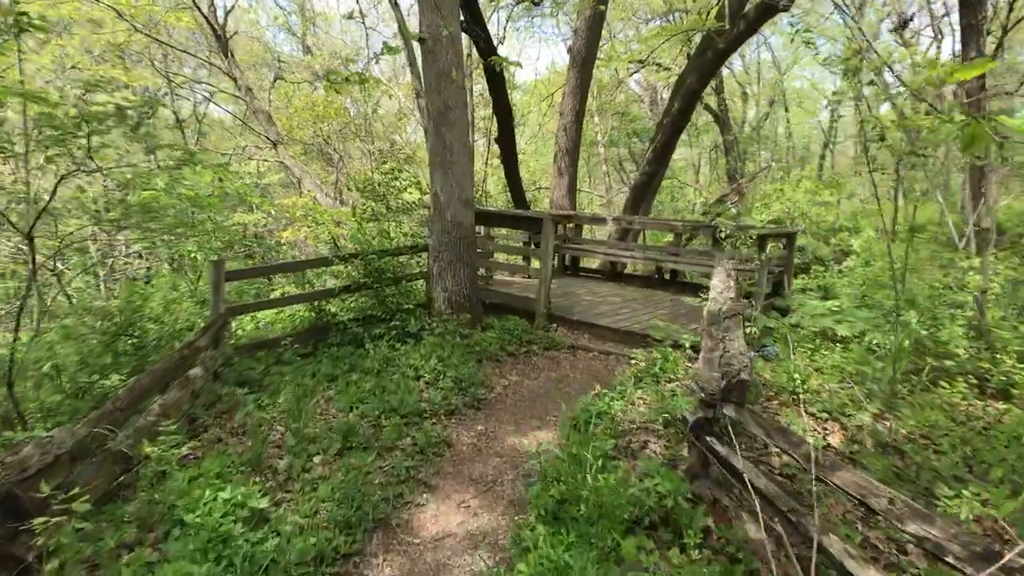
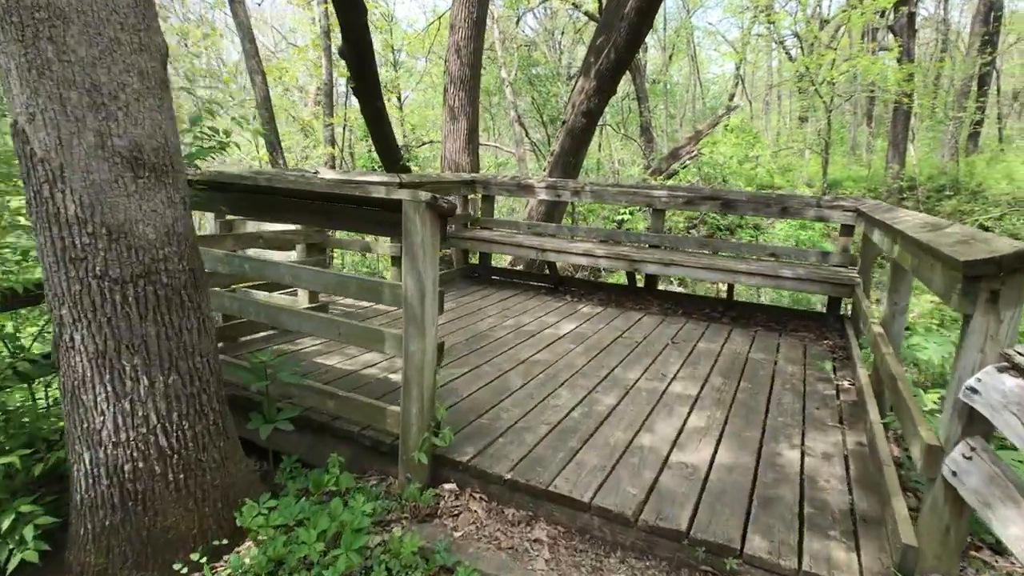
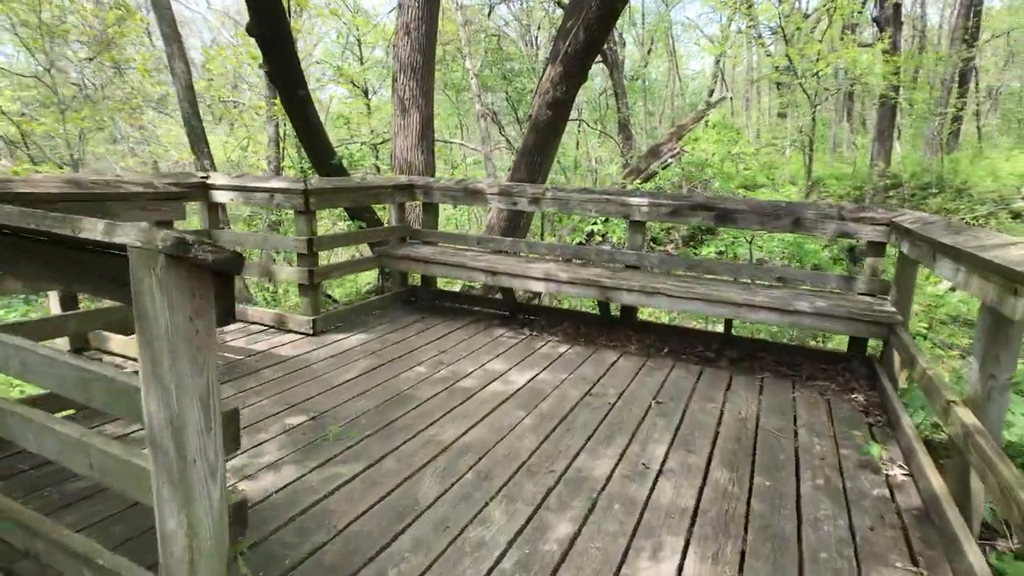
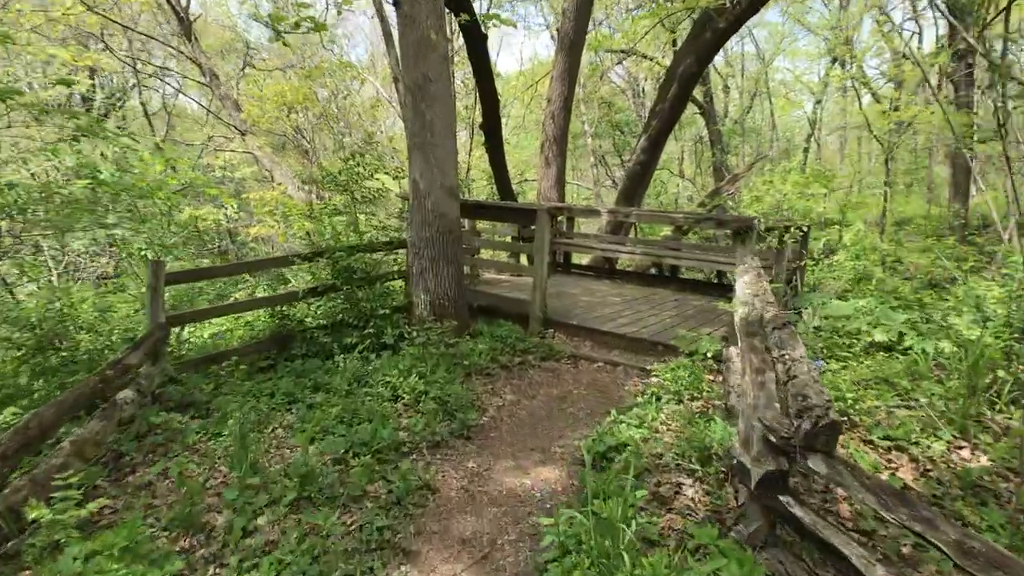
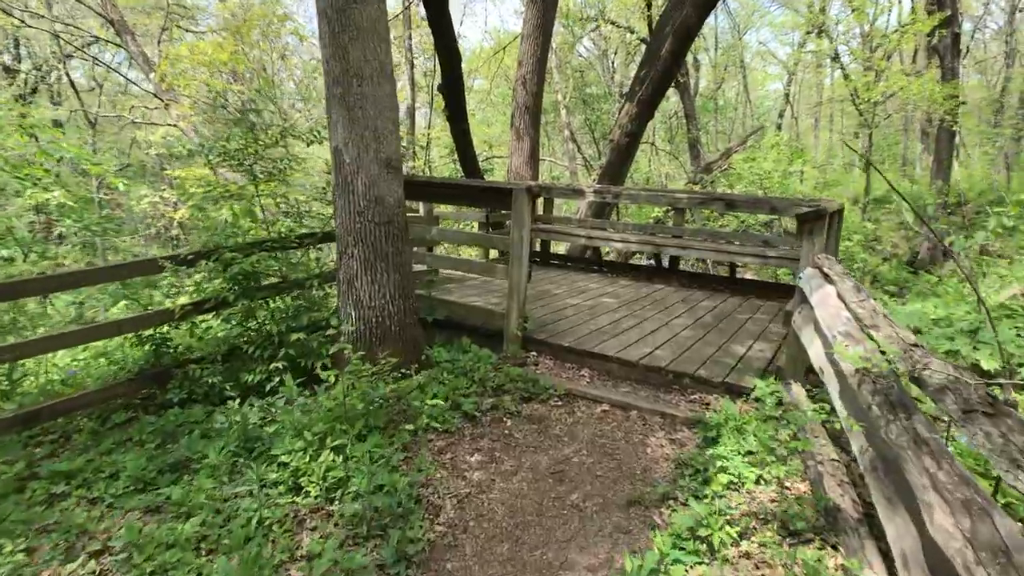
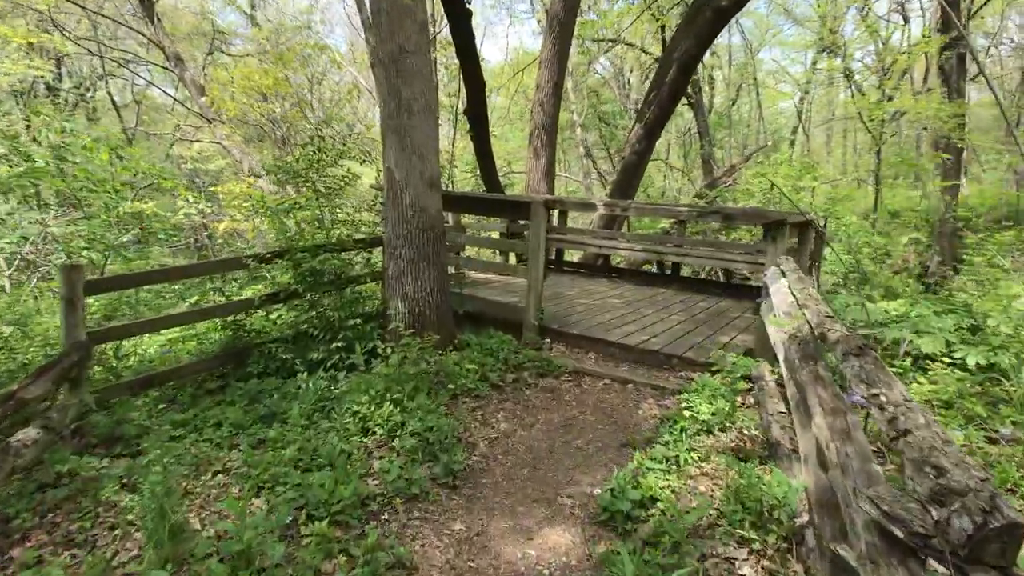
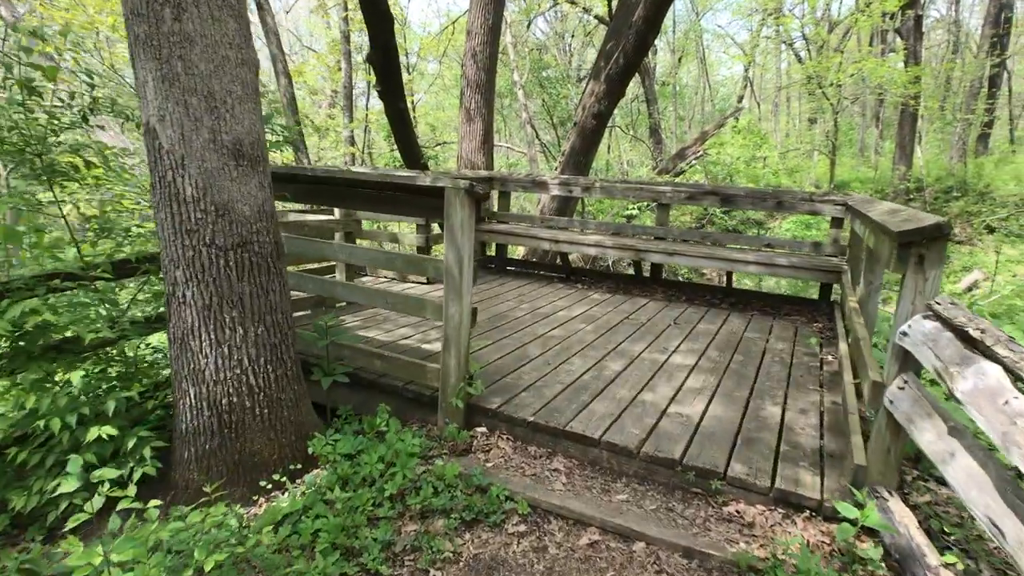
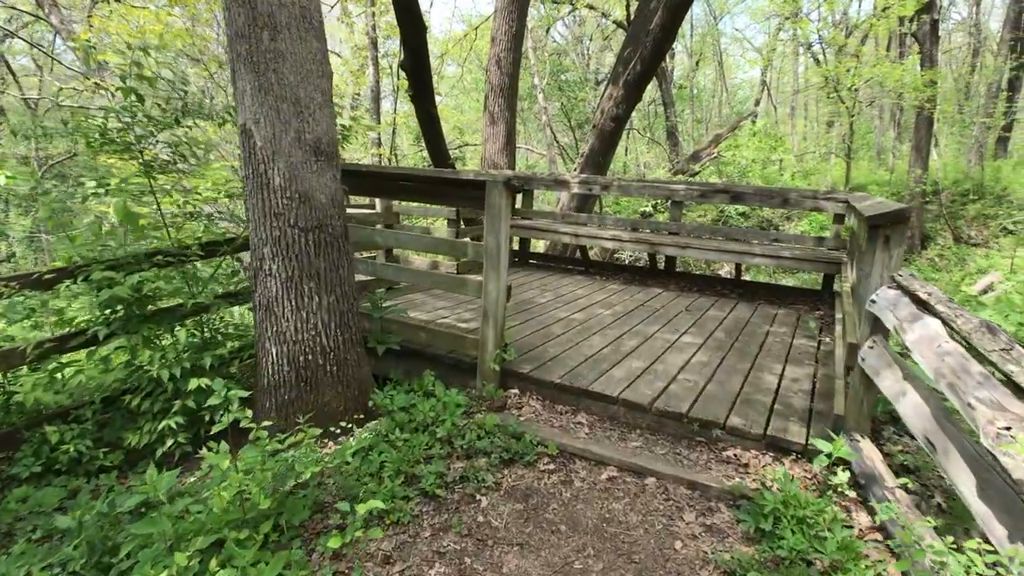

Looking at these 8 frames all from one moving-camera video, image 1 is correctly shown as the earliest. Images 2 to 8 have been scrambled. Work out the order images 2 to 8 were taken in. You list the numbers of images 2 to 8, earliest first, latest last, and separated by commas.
4, 6, 5, 8, 7, 2, 3
